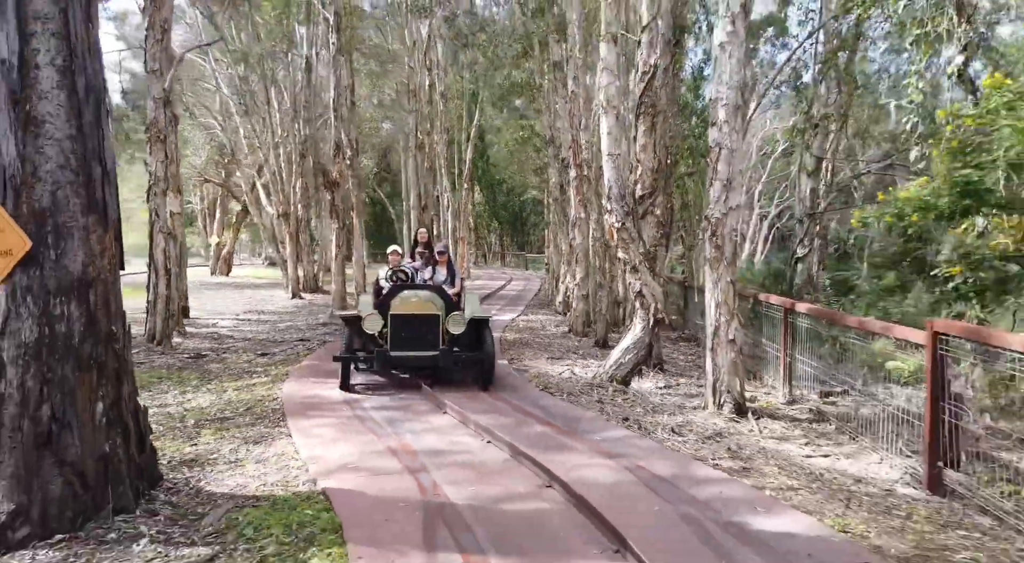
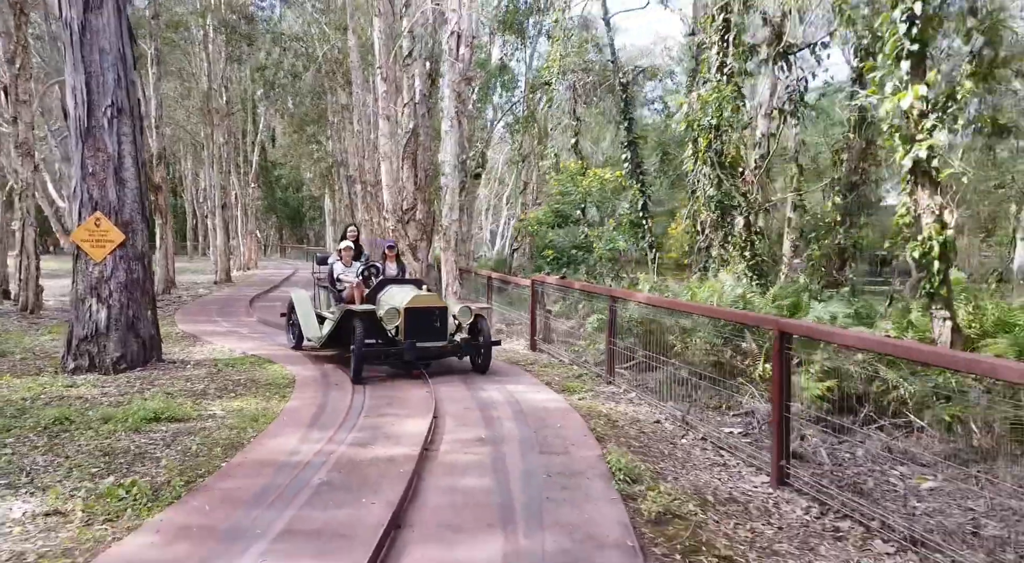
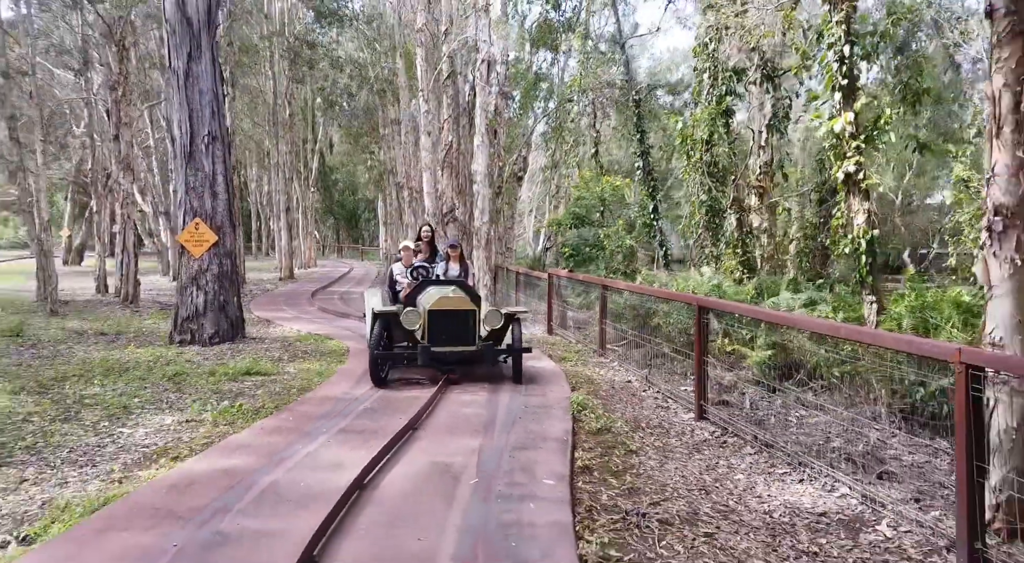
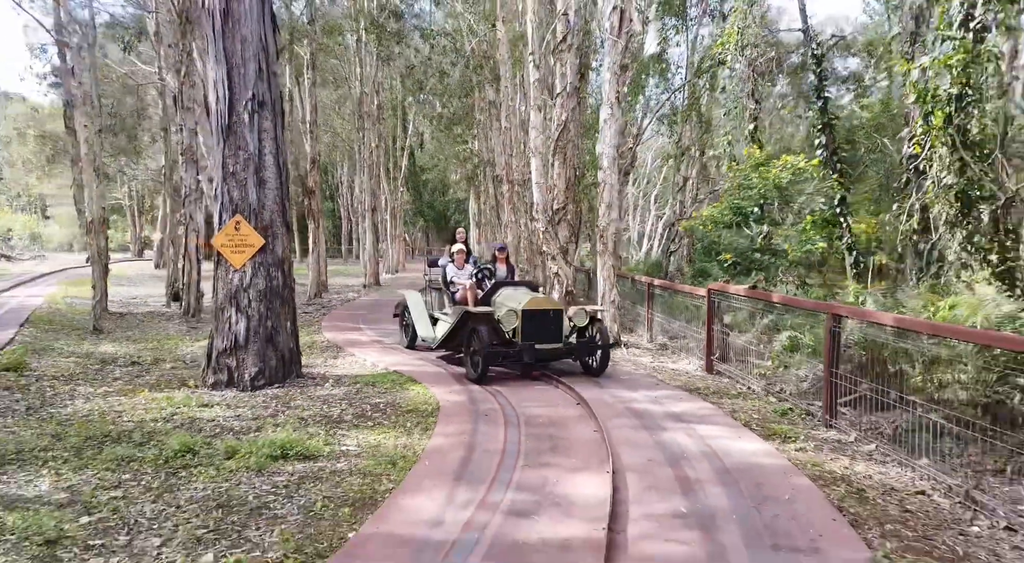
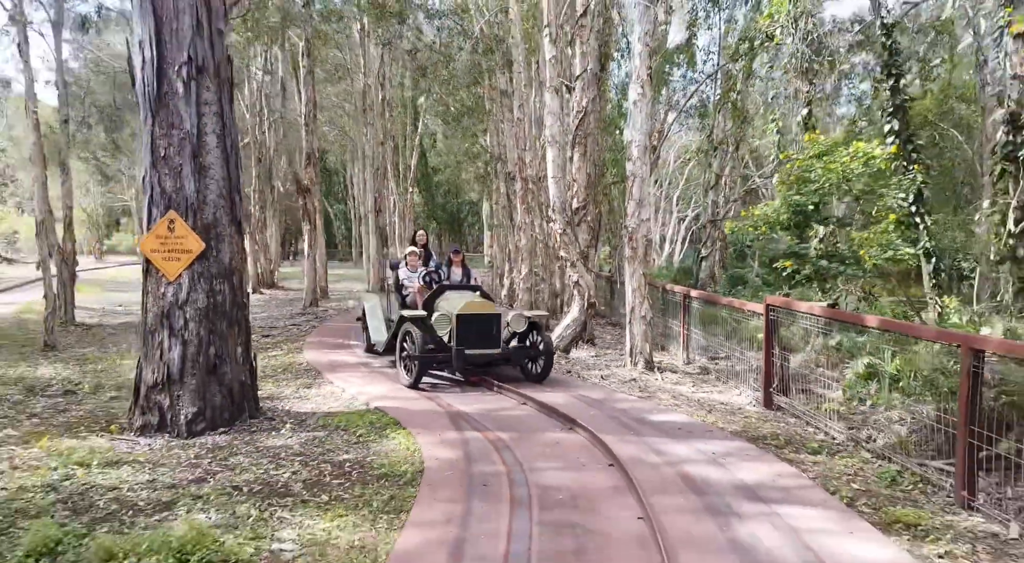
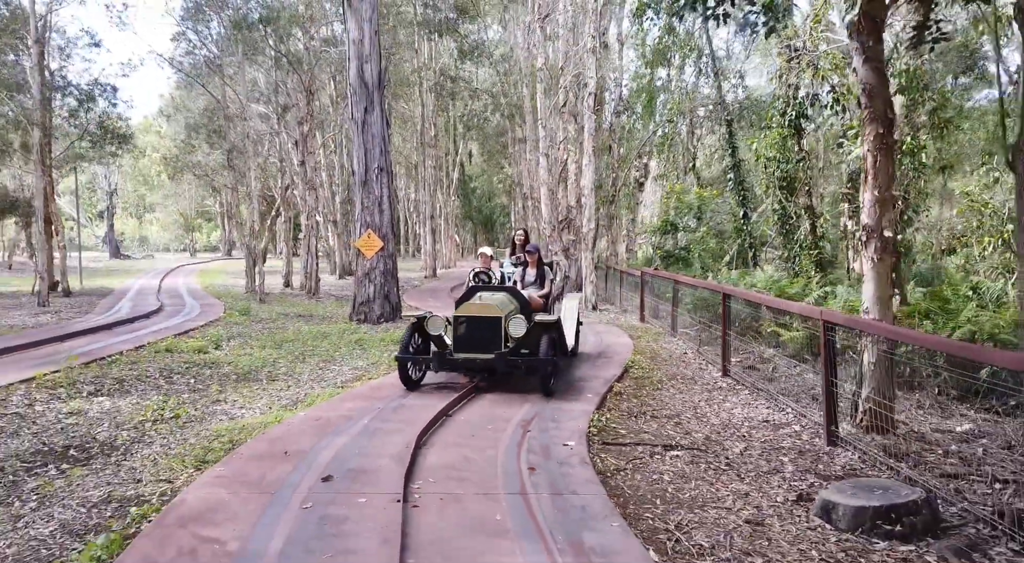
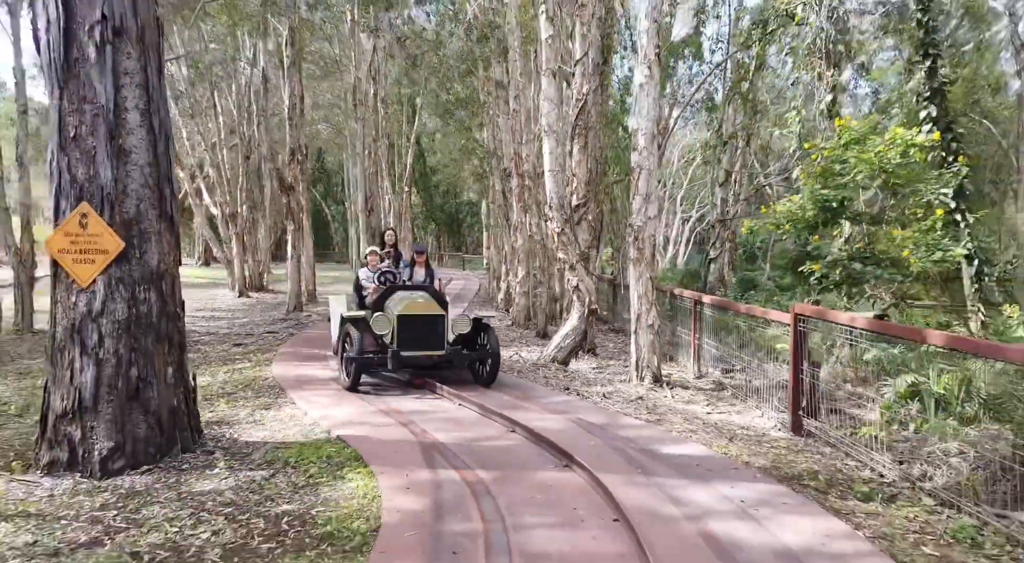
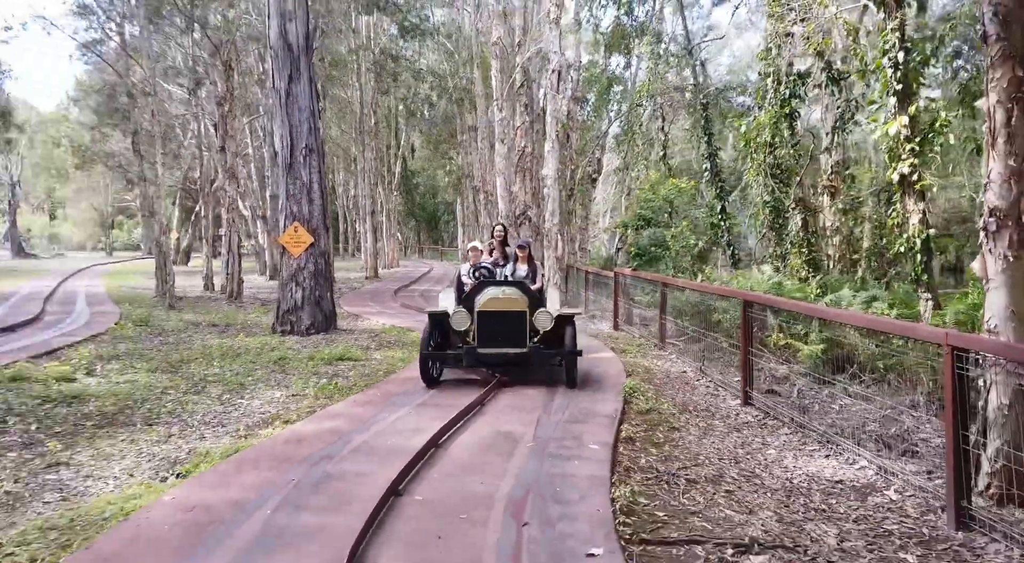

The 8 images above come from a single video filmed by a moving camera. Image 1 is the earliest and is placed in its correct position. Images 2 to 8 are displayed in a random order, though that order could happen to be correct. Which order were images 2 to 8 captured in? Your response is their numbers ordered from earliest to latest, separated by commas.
7, 5, 4, 2, 3, 8, 6
